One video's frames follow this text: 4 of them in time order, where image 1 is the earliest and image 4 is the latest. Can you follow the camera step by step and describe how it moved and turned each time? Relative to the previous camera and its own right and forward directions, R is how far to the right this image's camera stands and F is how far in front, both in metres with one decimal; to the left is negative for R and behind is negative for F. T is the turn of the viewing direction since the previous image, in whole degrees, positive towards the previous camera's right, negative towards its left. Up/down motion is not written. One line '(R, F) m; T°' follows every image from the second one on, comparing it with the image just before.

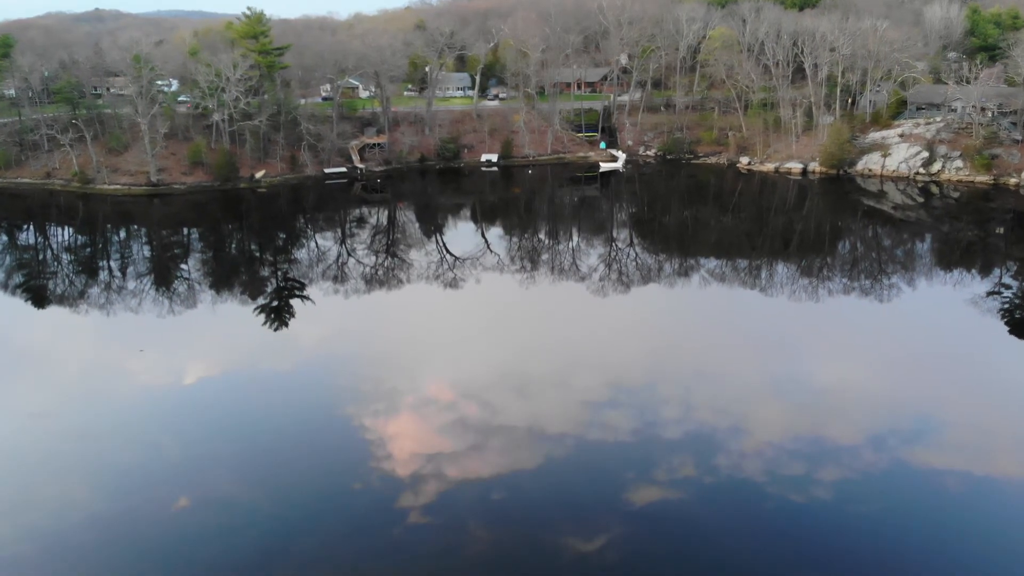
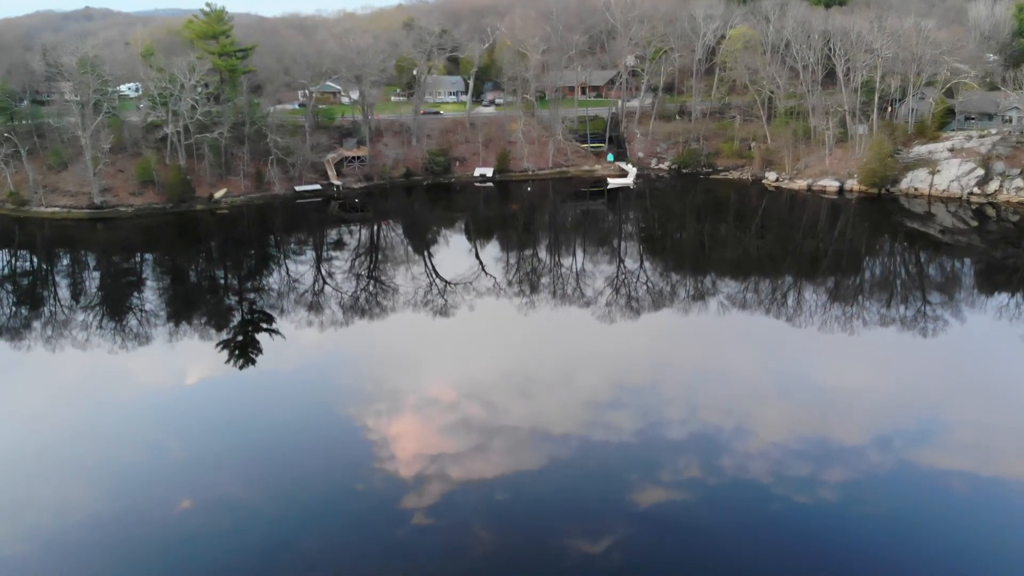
(+0.2, +2.4) m; 0°
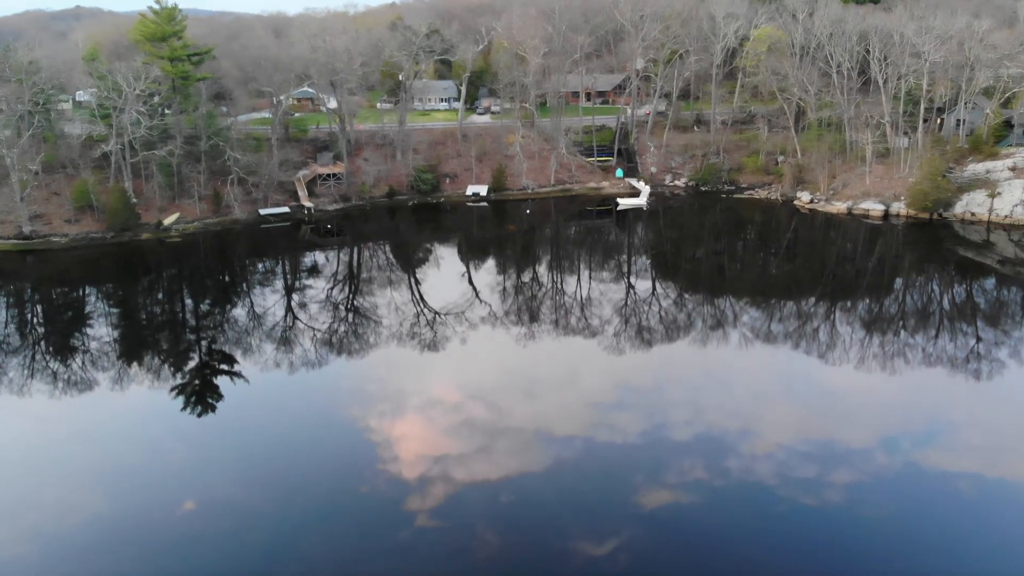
(+0.2, +2.3) m; 0°
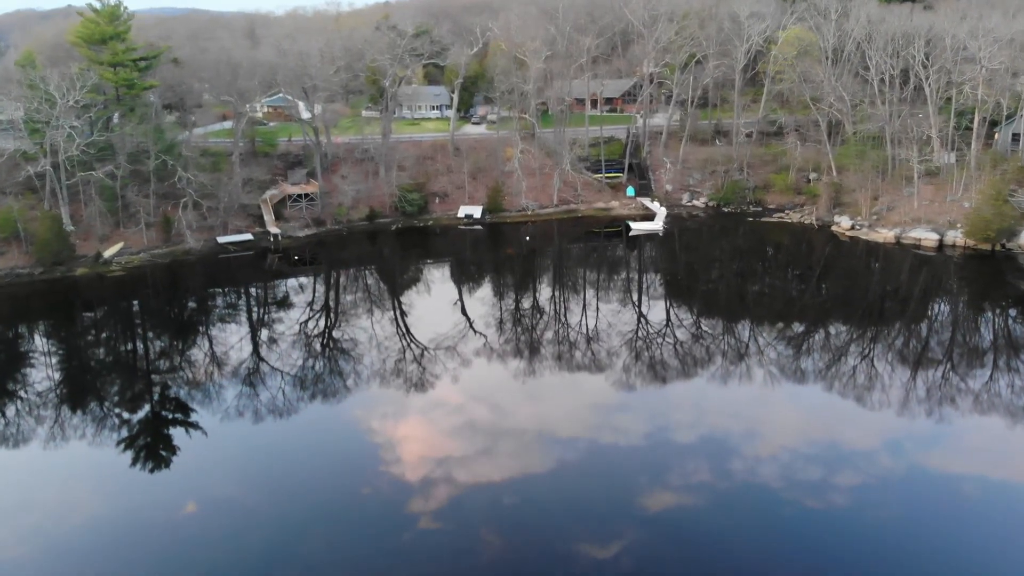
(+0.2, +2.1) m; 0°
